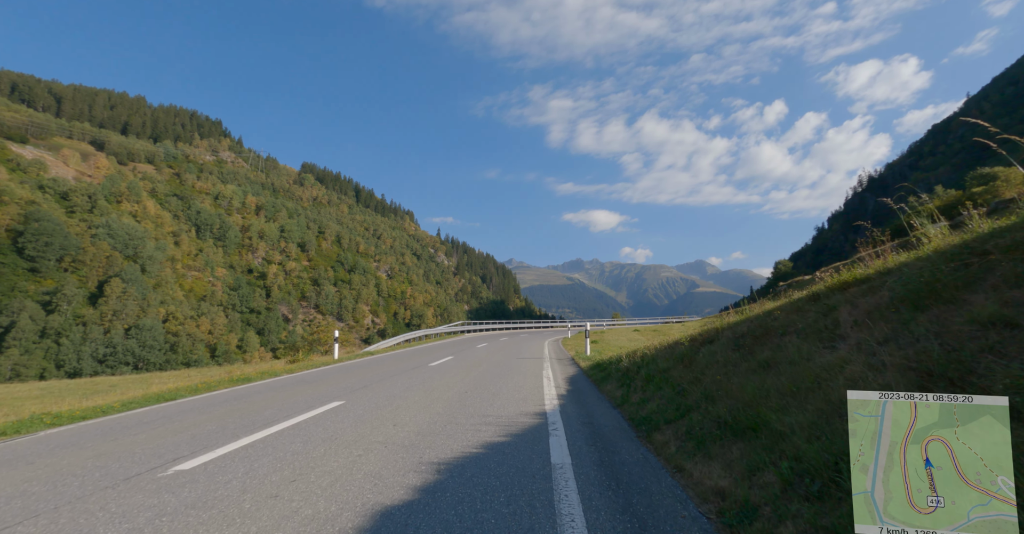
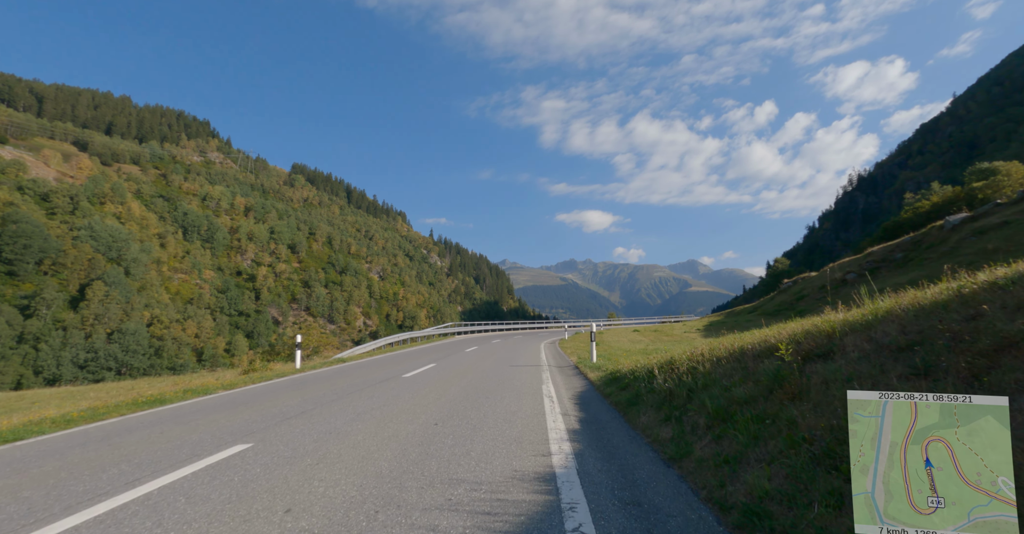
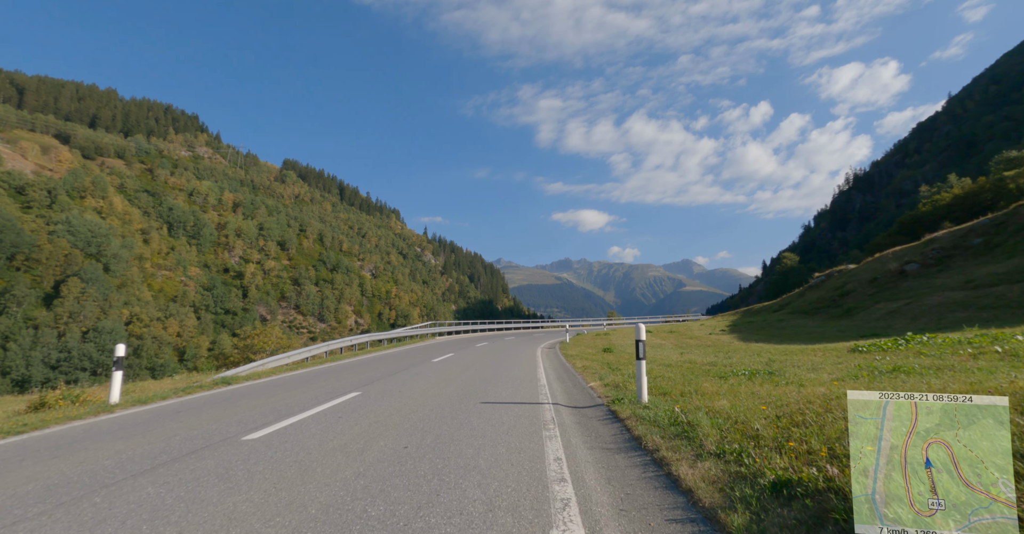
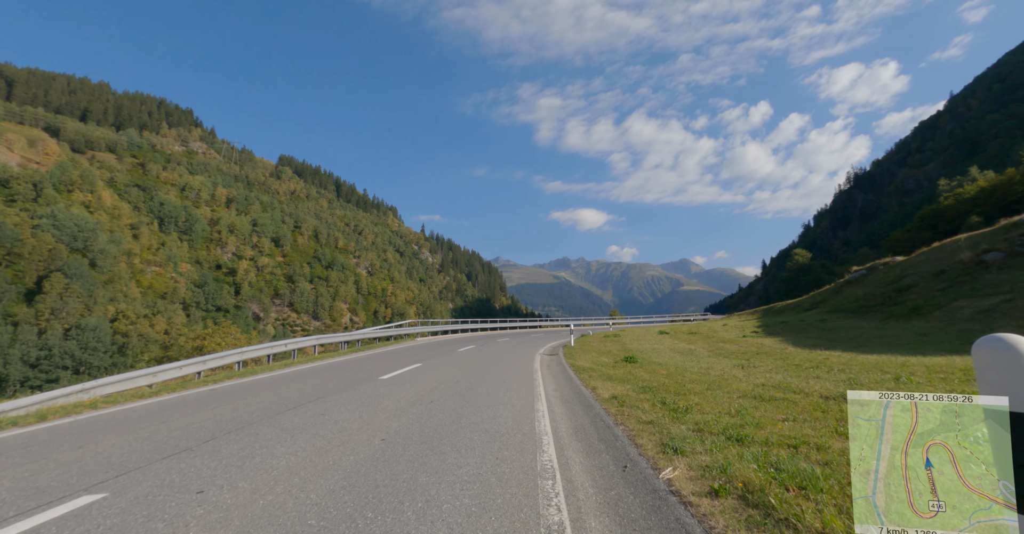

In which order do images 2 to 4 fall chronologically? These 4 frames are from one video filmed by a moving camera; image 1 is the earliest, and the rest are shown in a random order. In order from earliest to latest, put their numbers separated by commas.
2, 3, 4
